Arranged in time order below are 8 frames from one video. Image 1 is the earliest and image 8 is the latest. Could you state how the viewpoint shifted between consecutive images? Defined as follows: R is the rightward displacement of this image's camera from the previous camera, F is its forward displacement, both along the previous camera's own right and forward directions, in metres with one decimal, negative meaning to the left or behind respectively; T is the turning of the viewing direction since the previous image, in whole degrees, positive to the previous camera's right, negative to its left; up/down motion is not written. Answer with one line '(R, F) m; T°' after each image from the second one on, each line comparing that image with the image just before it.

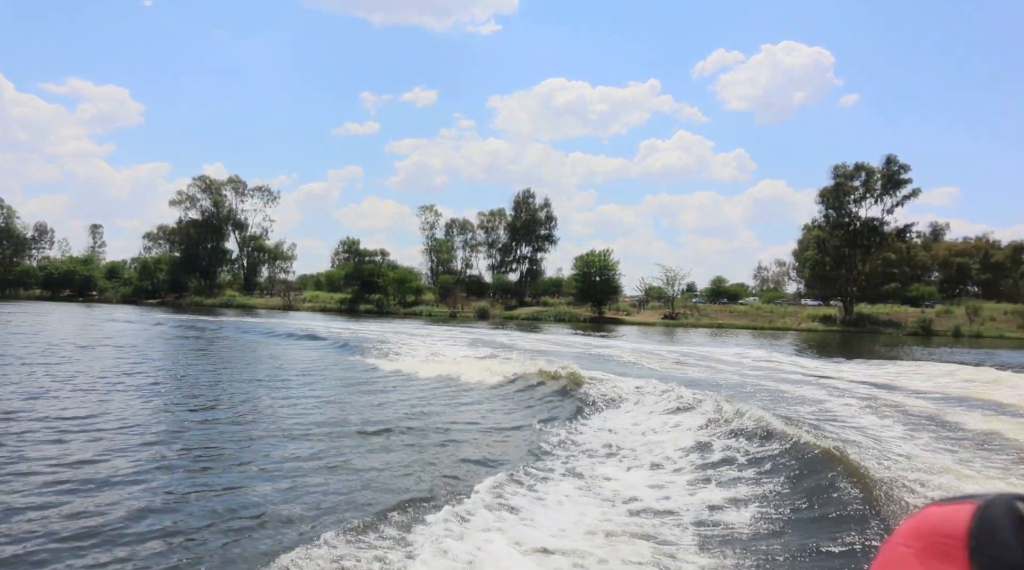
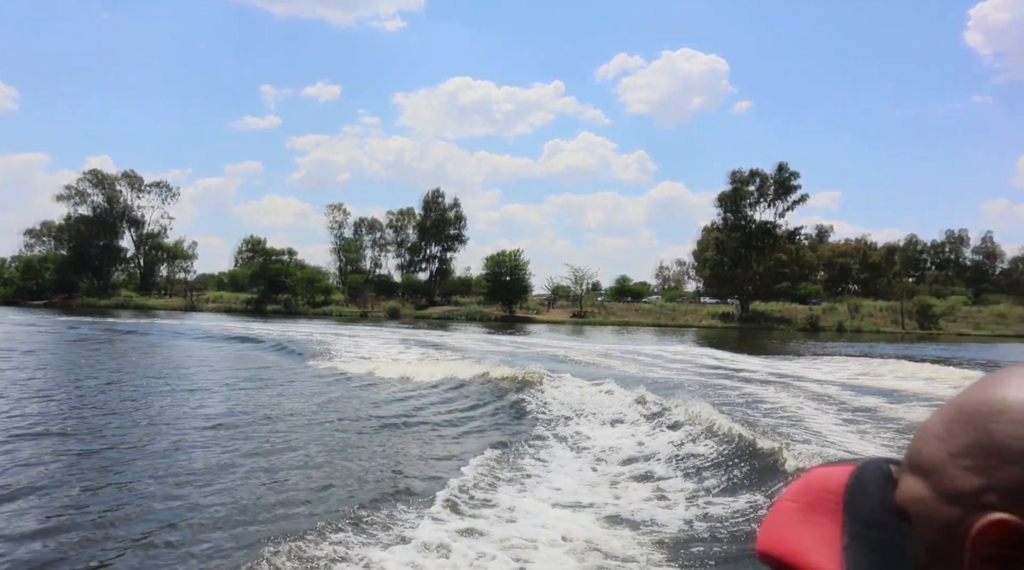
(-0.4, -0.7) m; +7°
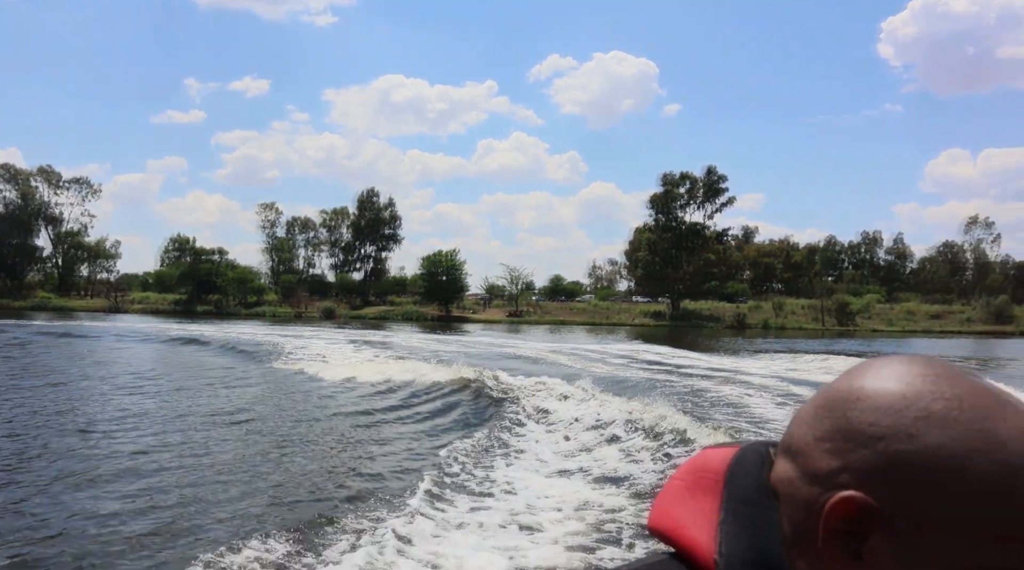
(-0.3, -0.5) m; +5°
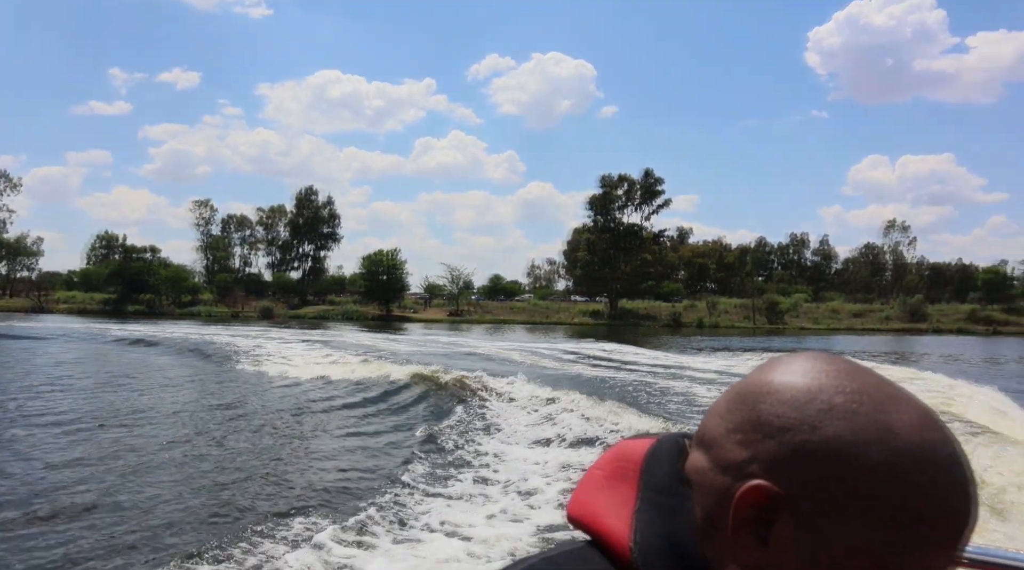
(-0.2, -0.5) m; +4°
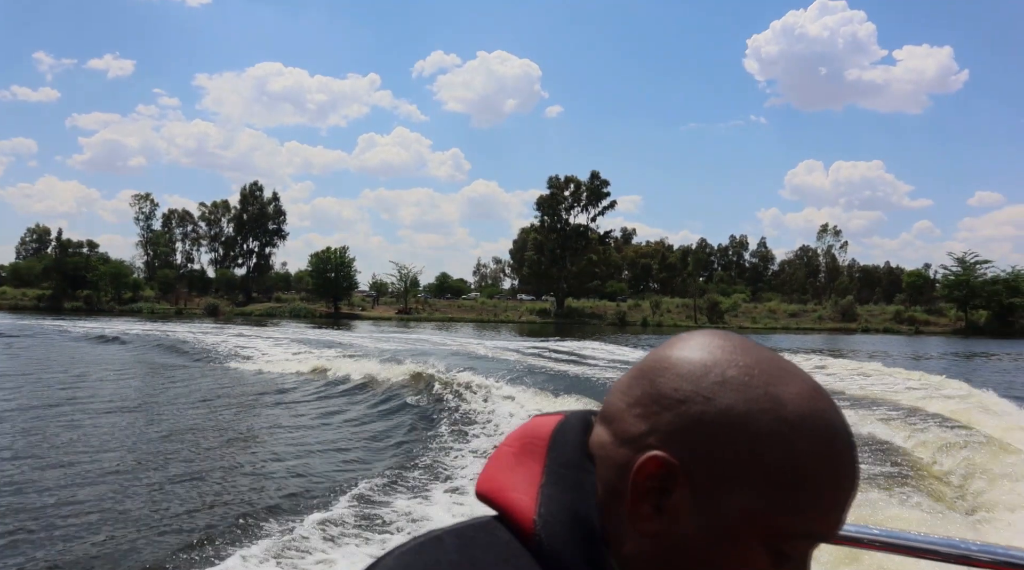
(-0.4, -0.7) m; +4°
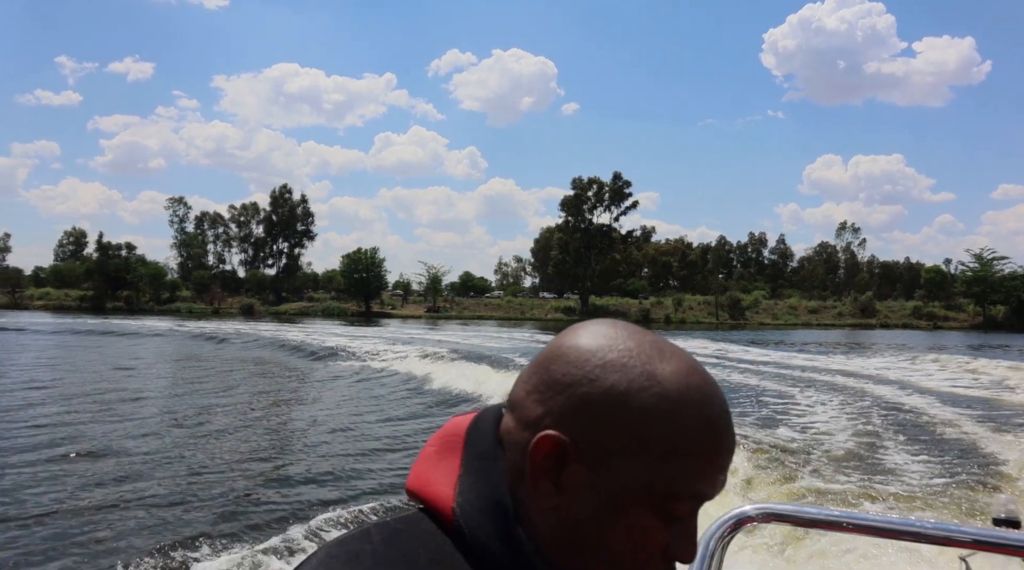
(-0.7, -1.7) m; -1°
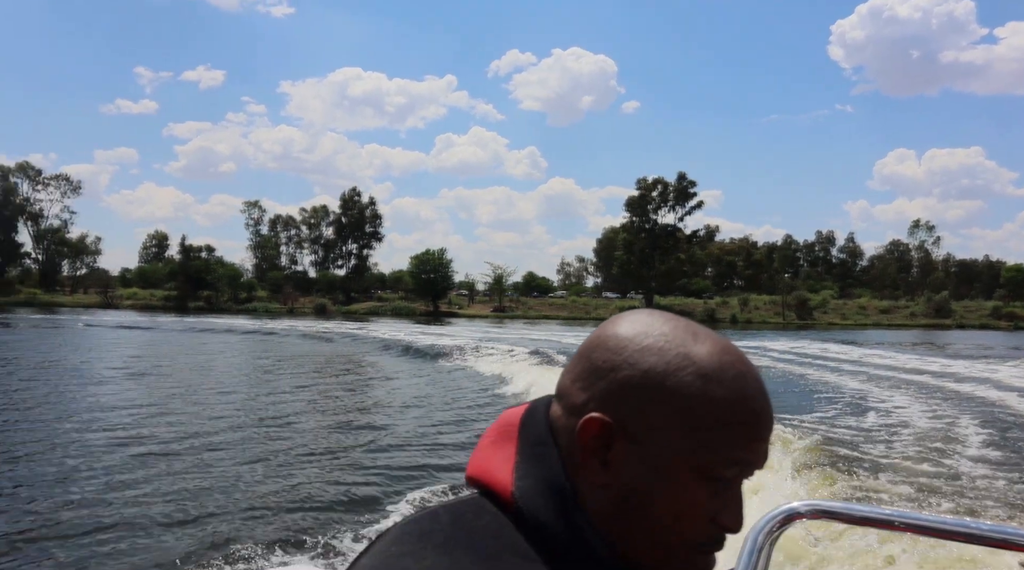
(-0.3, -1.0) m; -4°
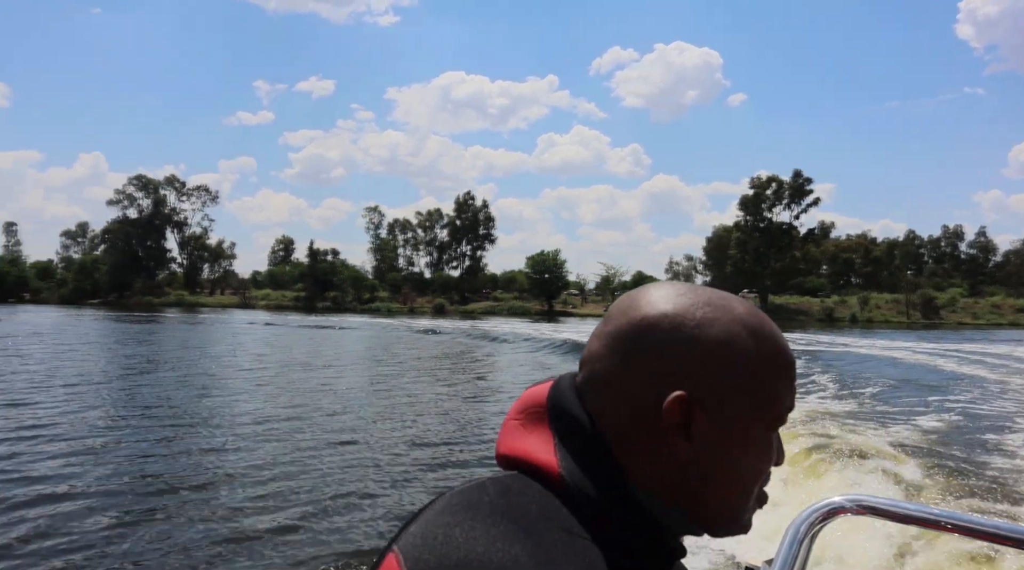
(-0.7, -1.6) m; -7°
